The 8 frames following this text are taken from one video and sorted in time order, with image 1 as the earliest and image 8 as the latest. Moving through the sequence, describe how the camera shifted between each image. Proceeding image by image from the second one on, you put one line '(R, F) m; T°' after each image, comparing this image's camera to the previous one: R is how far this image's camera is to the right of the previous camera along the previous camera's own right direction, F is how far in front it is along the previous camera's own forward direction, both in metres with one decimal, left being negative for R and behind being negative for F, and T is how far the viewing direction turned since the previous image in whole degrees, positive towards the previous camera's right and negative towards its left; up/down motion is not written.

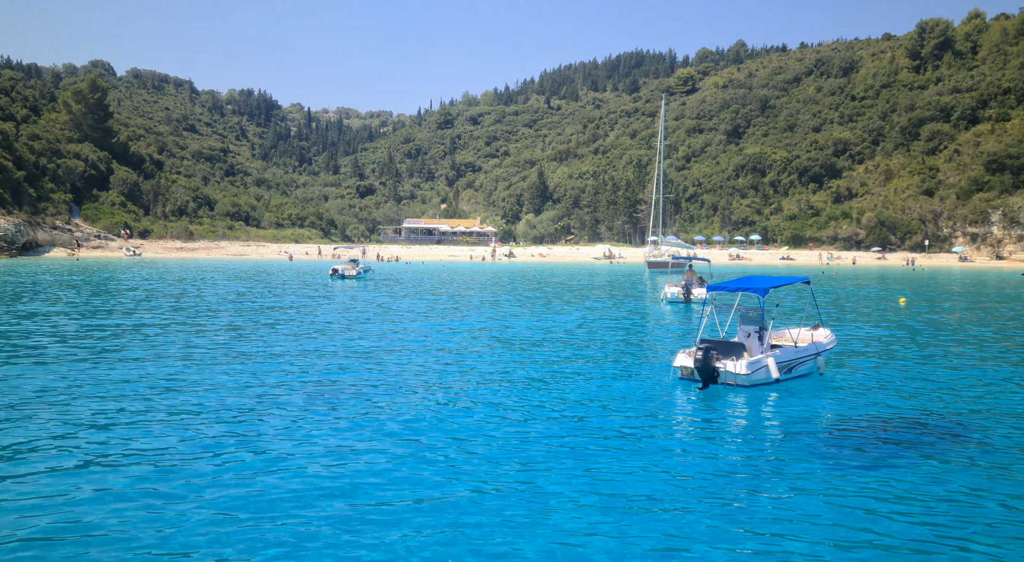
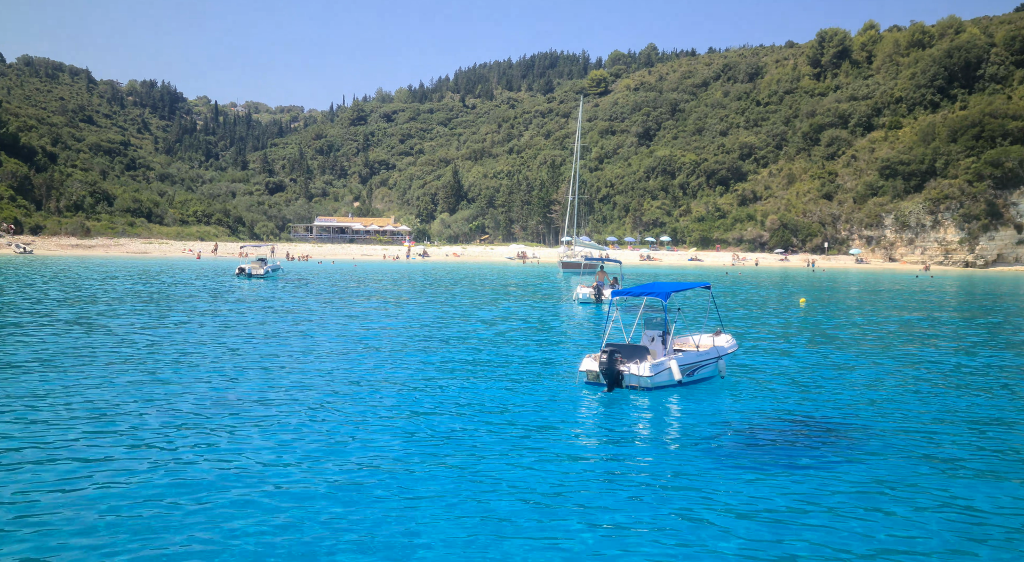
(+0.2, +0.7) m; +6°
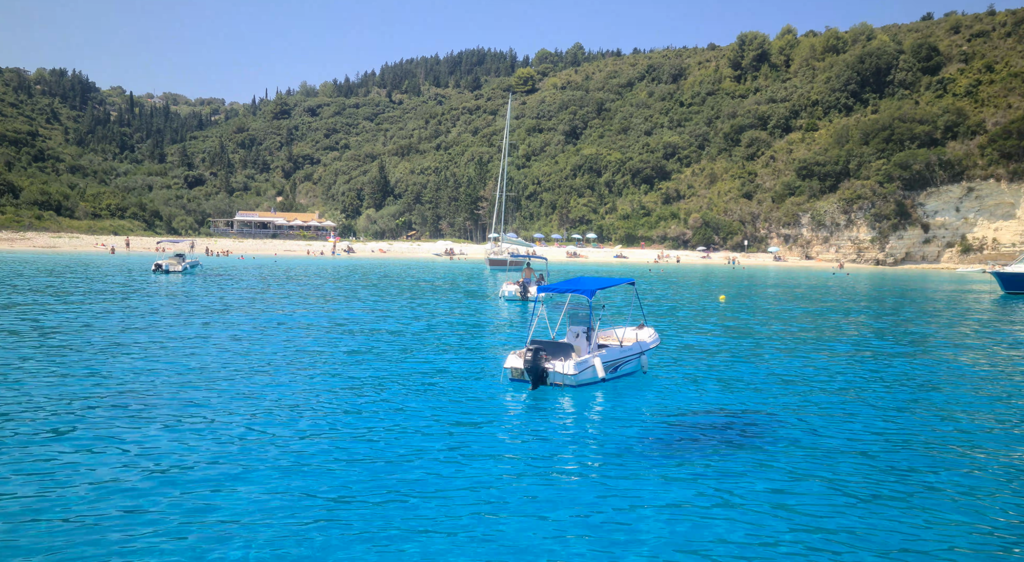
(+0.1, +0.3) m; +5°
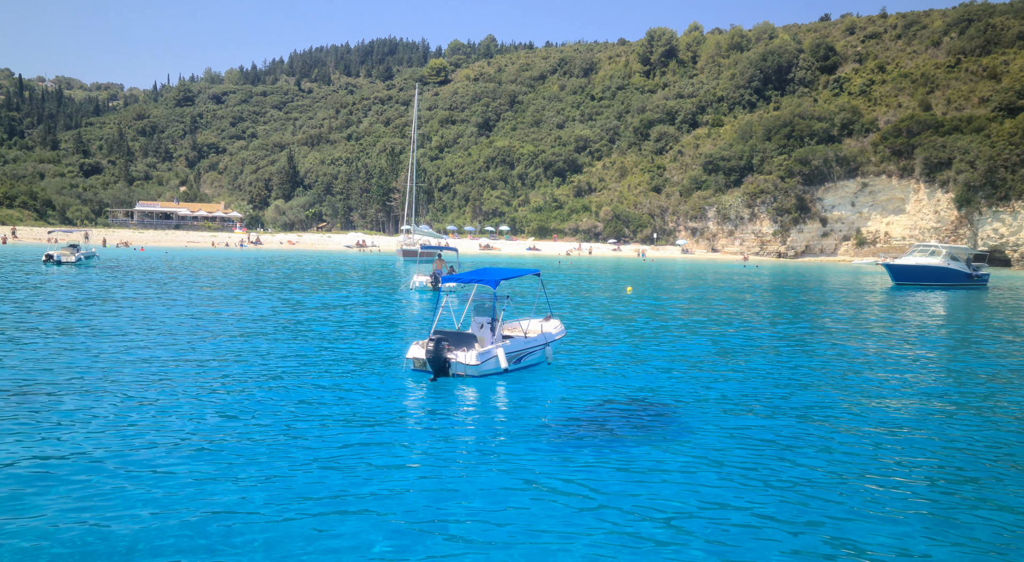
(+0.2, +0.4) m; +6°
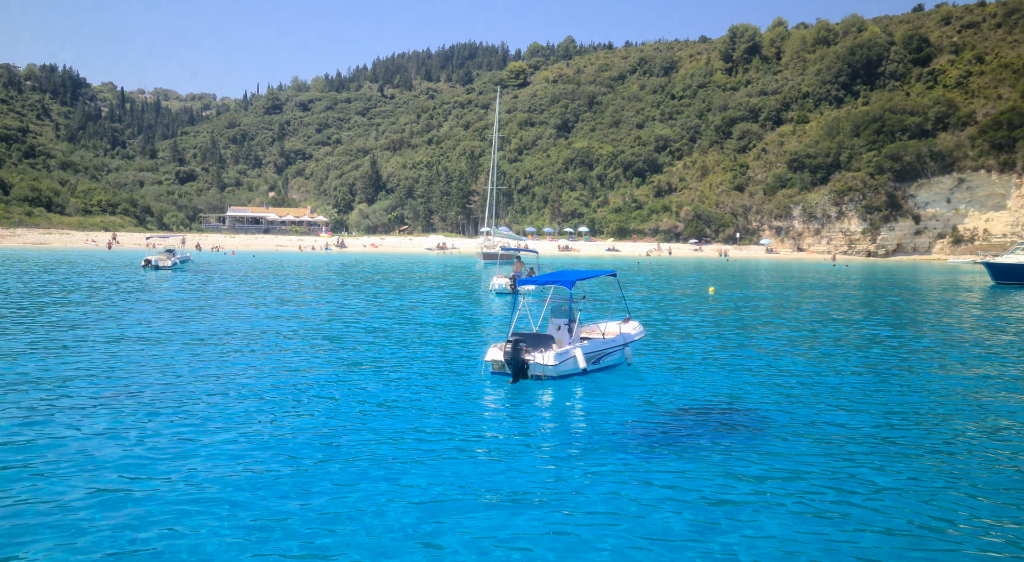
(0.0, -0.3) m; -6°
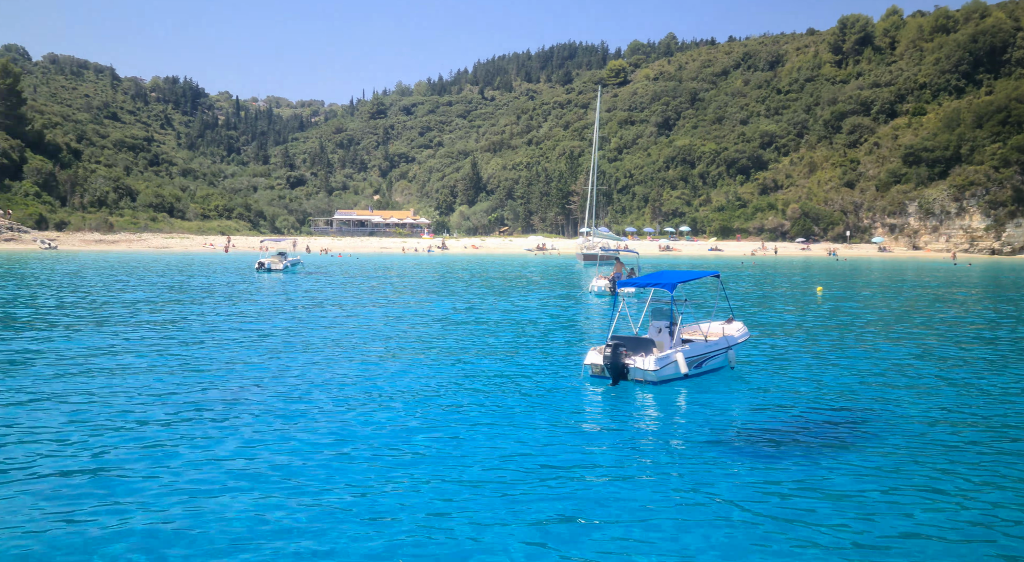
(-0.1, -0.5) m; -7°
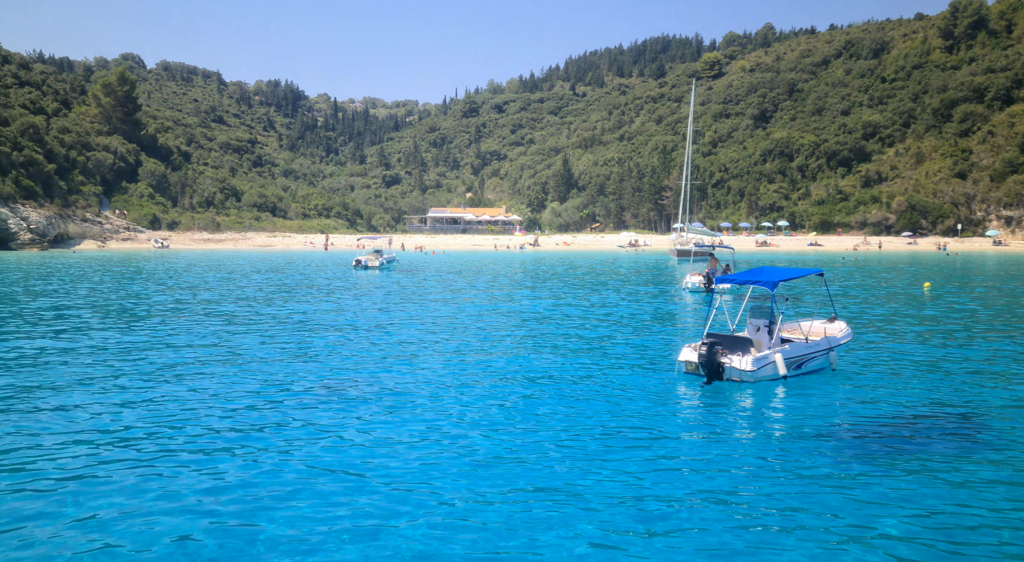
(-0.1, -0.6) m; -7°
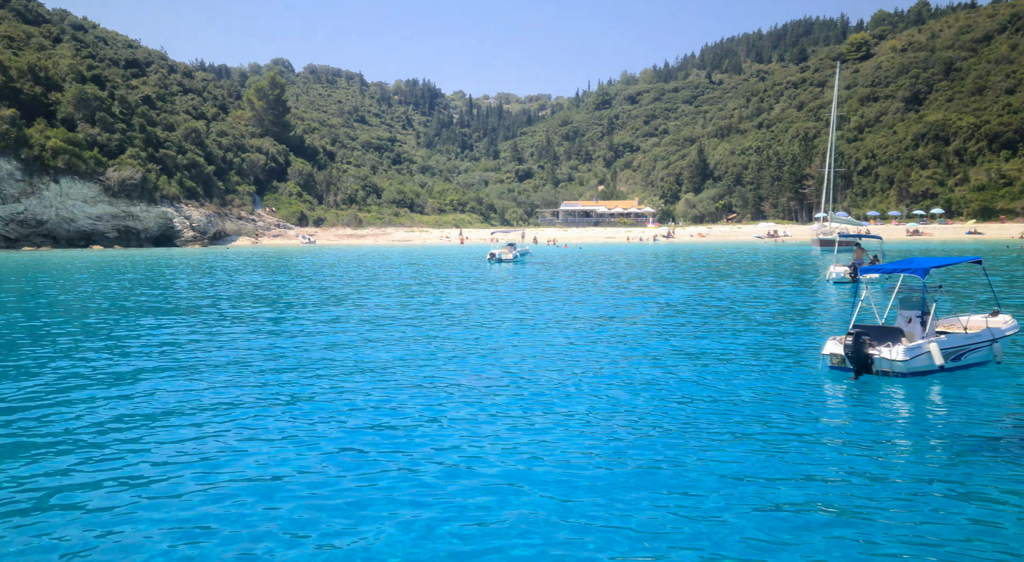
(+0.1, -0.6) m; -10°
